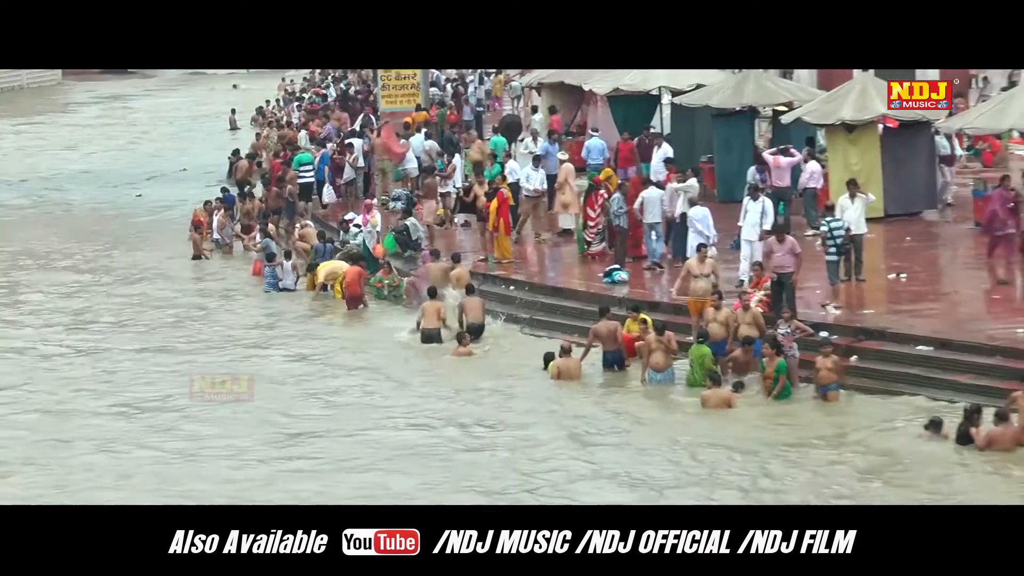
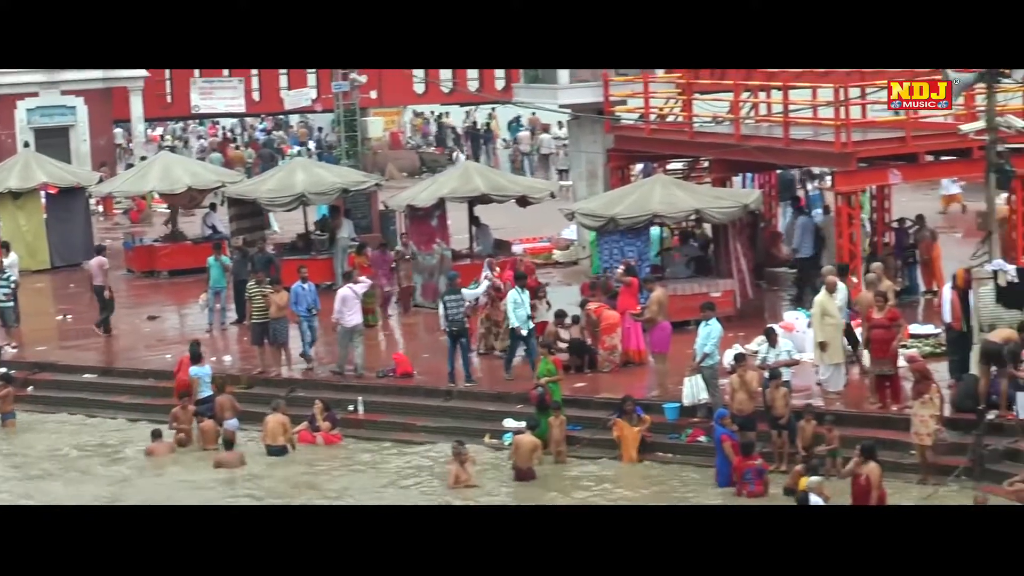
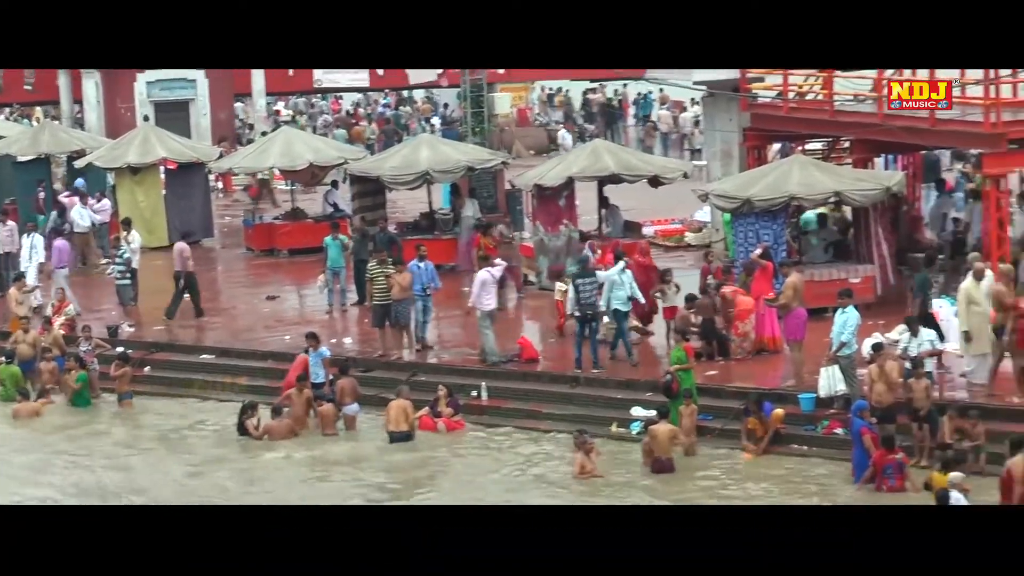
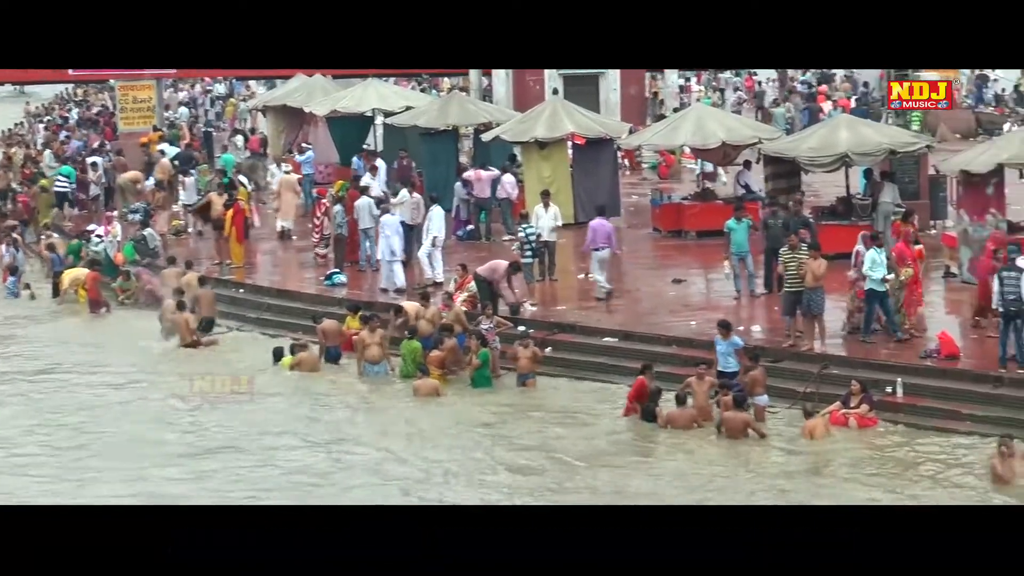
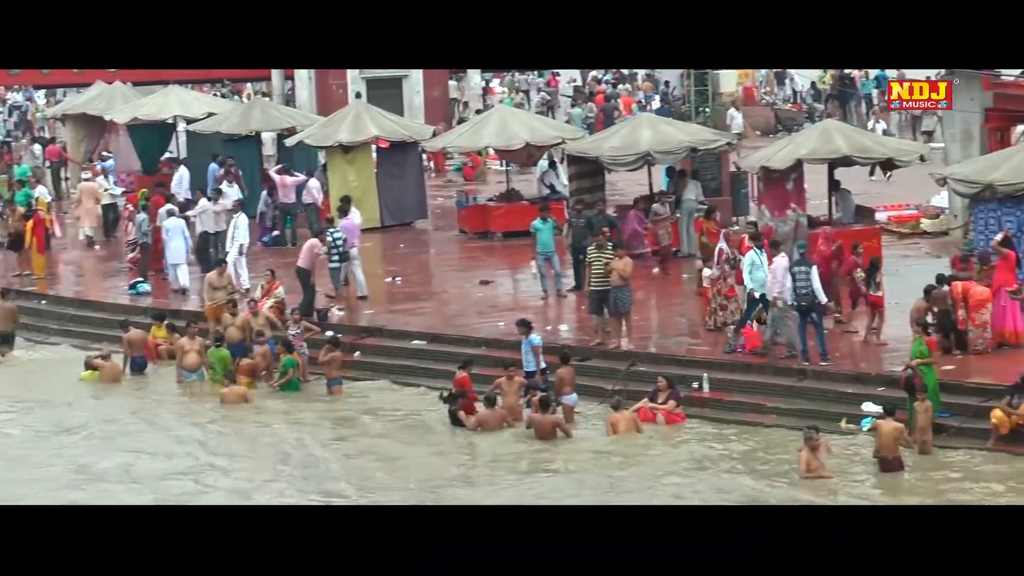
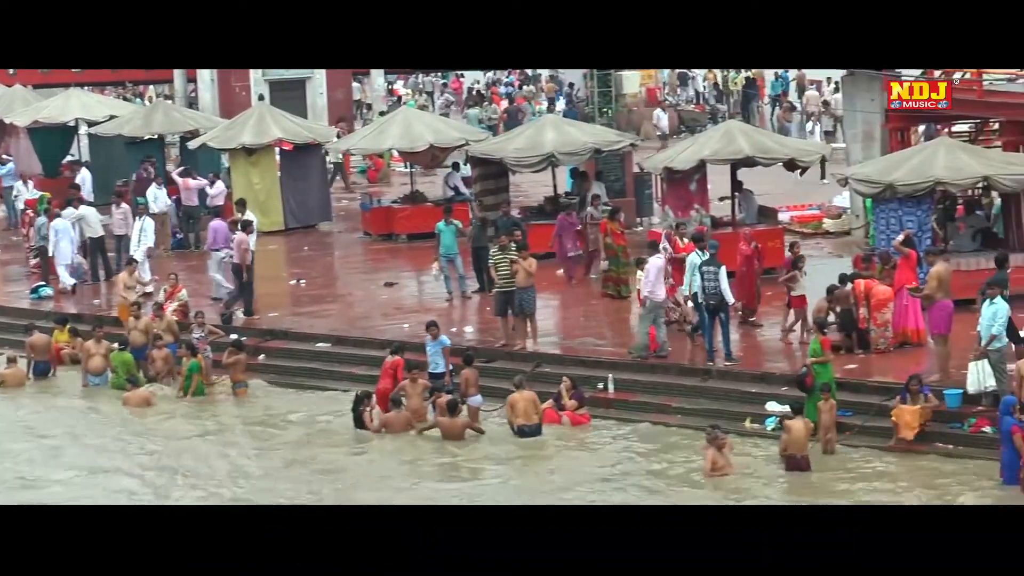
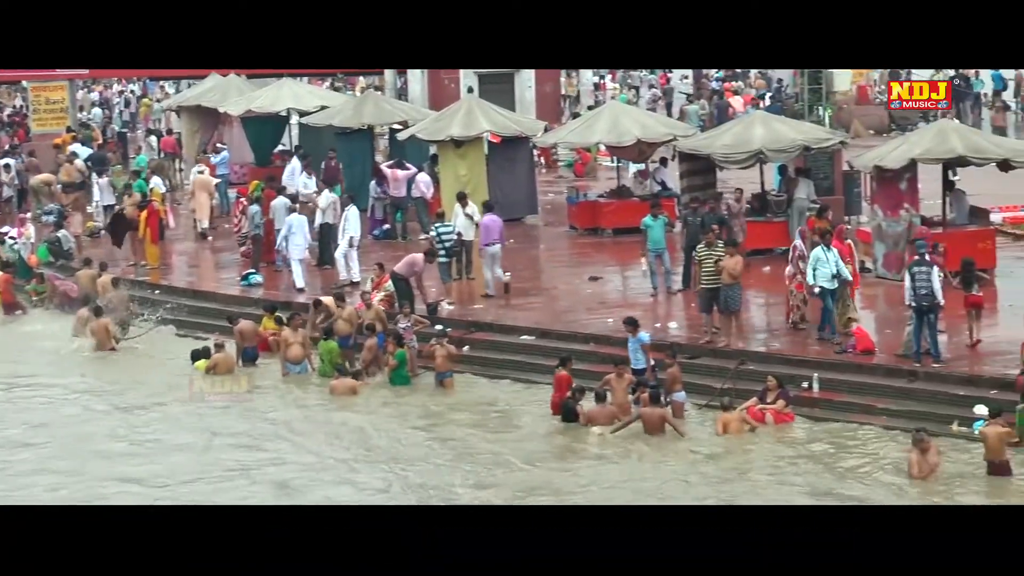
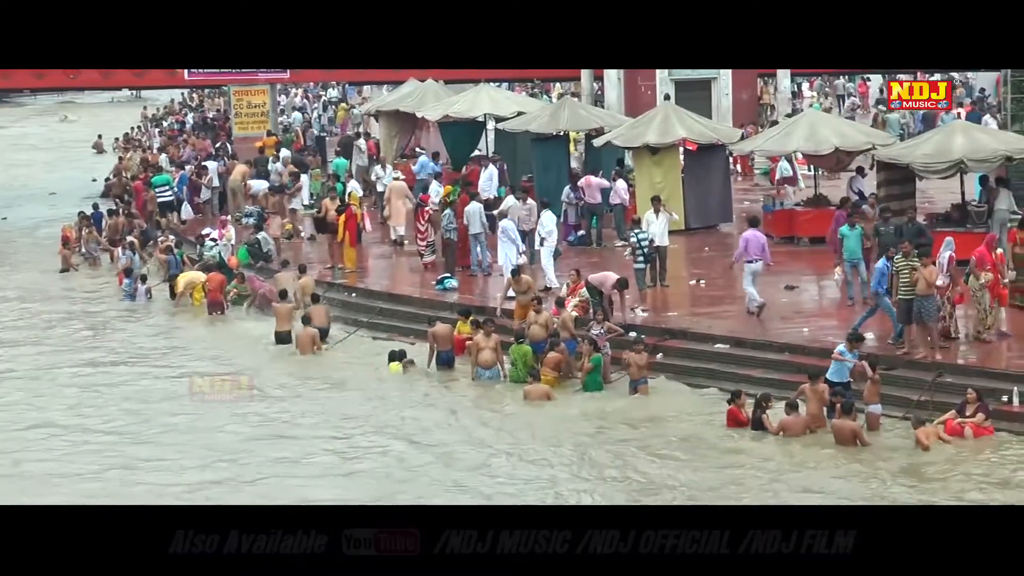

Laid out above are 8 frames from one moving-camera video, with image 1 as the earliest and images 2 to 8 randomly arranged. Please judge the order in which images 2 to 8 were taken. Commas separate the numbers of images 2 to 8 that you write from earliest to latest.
8, 4, 7, 5, 6, 3, 2
